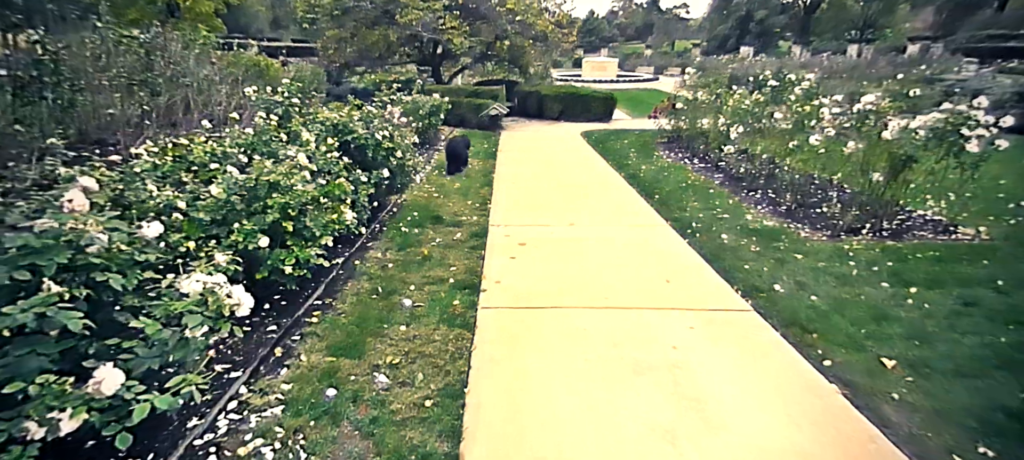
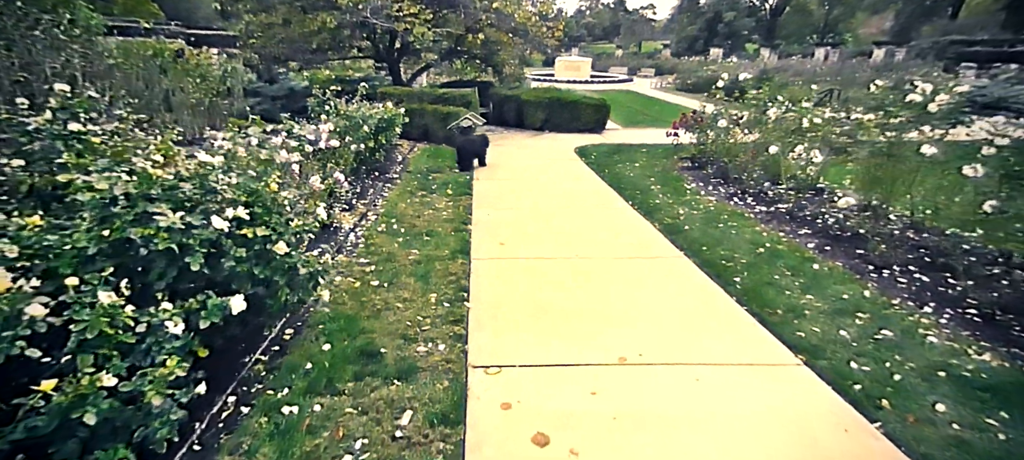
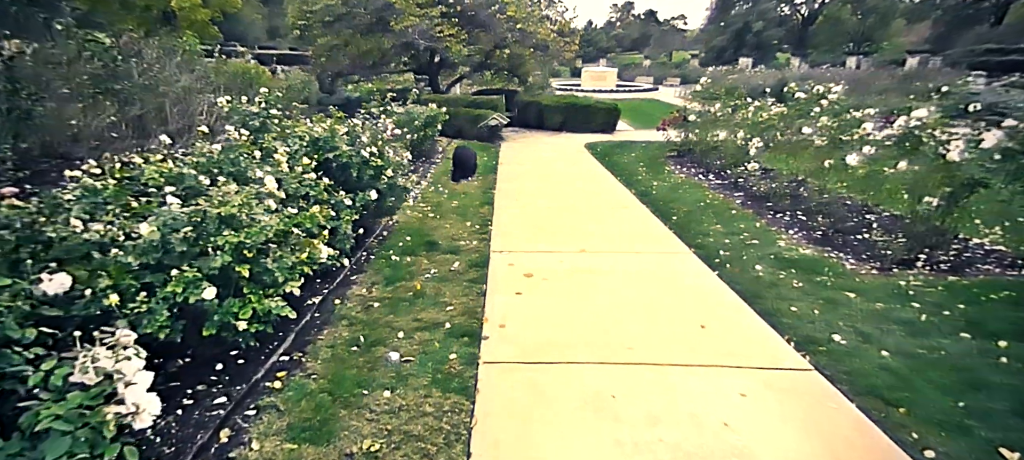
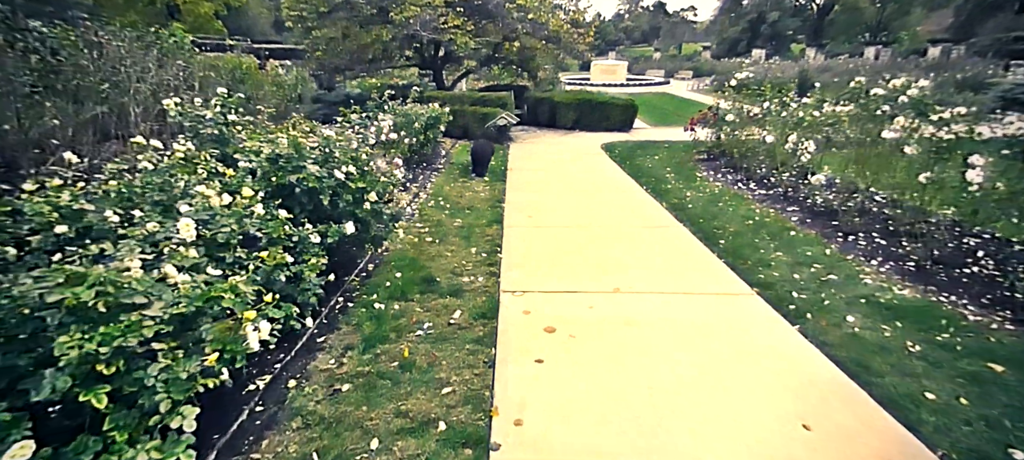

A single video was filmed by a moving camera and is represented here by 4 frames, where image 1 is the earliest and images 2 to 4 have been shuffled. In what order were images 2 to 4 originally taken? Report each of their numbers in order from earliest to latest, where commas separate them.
3, 4, 2
